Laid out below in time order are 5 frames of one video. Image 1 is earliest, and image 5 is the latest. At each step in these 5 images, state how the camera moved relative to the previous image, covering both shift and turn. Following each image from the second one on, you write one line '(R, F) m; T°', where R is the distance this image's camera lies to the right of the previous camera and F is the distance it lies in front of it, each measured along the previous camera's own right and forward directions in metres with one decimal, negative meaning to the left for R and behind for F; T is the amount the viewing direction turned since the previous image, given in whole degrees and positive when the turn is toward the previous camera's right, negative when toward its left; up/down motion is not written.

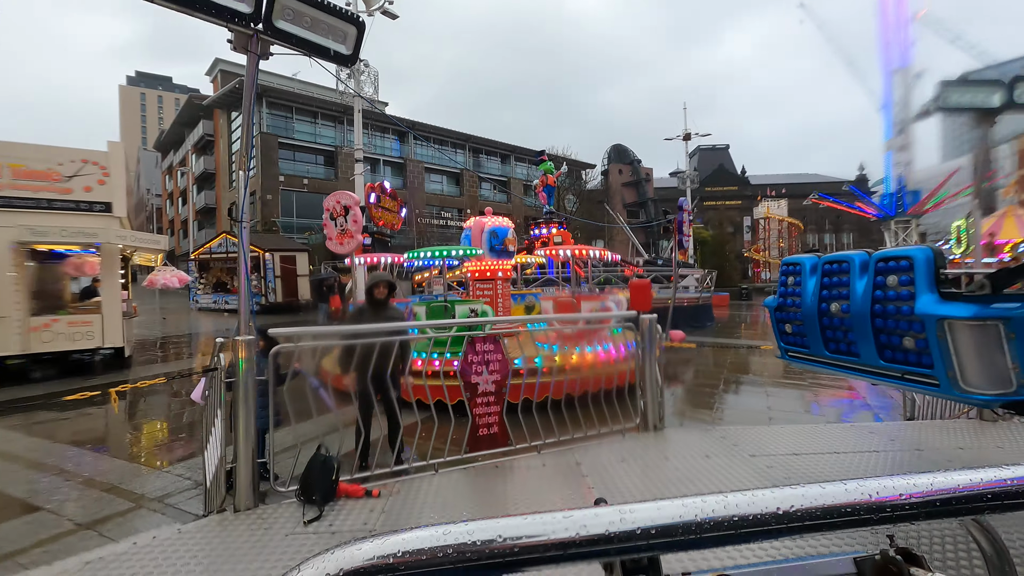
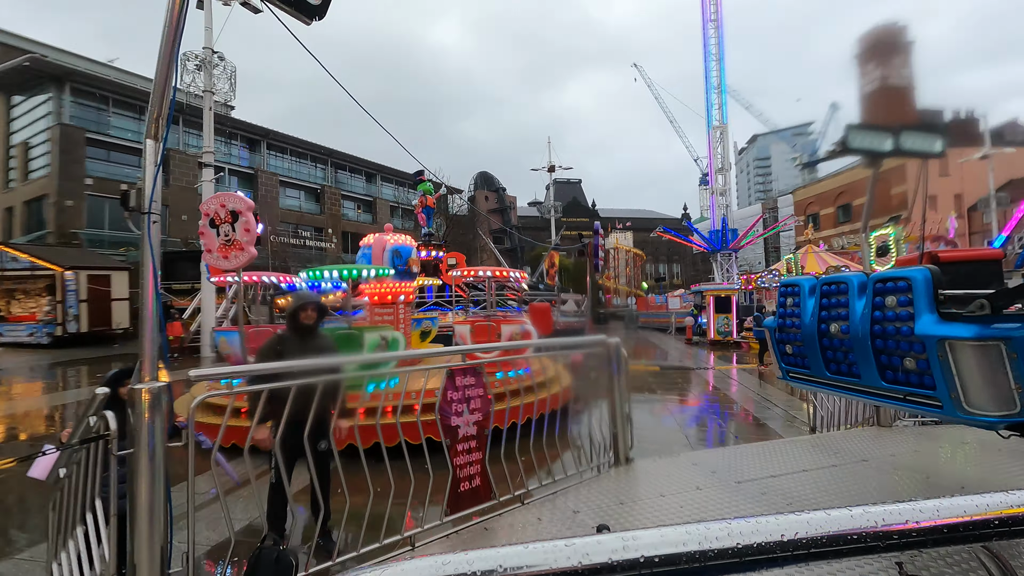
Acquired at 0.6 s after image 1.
(-0.6, +0.5) m; +17°
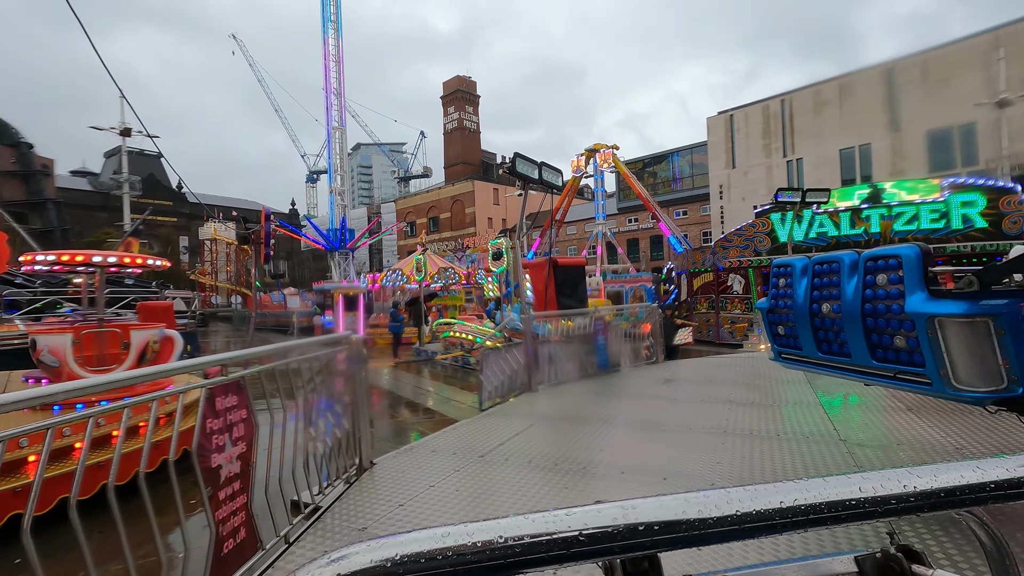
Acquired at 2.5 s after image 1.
(-0.7, +0.5) m; +45°
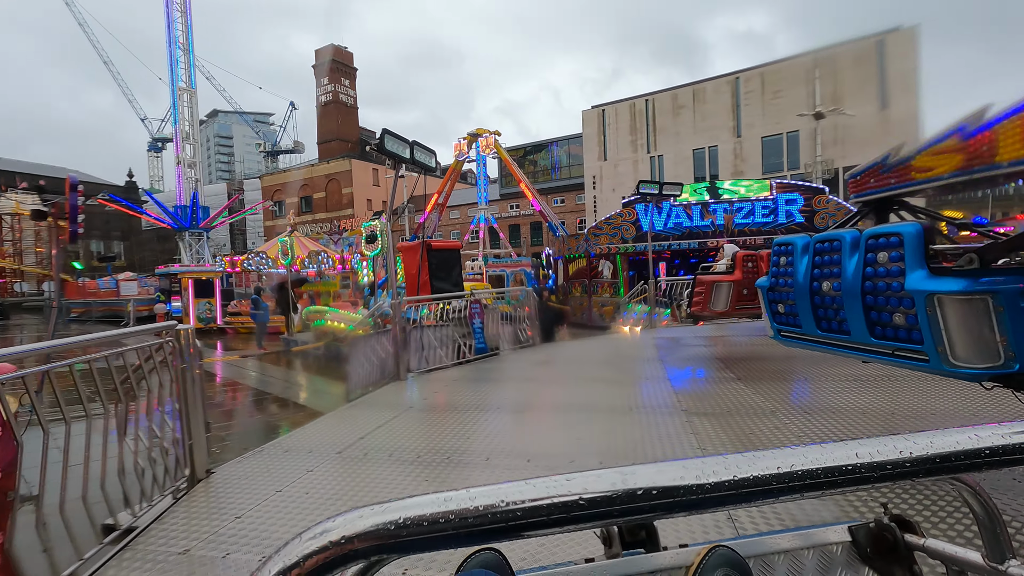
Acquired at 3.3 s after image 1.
(+0.1, +0.1) m; +14°
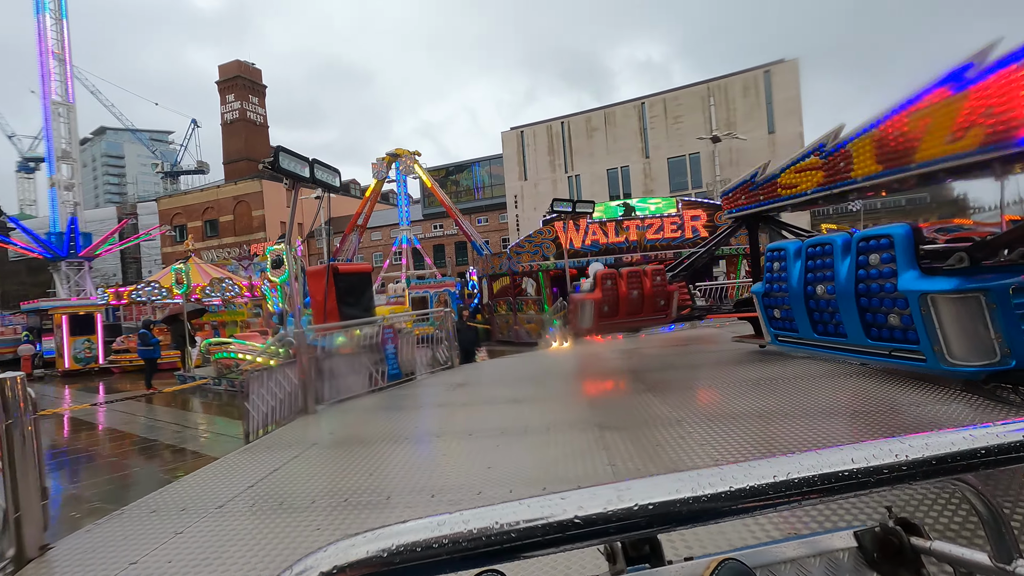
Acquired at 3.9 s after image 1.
(+0.2, +0.1) m; +8°
